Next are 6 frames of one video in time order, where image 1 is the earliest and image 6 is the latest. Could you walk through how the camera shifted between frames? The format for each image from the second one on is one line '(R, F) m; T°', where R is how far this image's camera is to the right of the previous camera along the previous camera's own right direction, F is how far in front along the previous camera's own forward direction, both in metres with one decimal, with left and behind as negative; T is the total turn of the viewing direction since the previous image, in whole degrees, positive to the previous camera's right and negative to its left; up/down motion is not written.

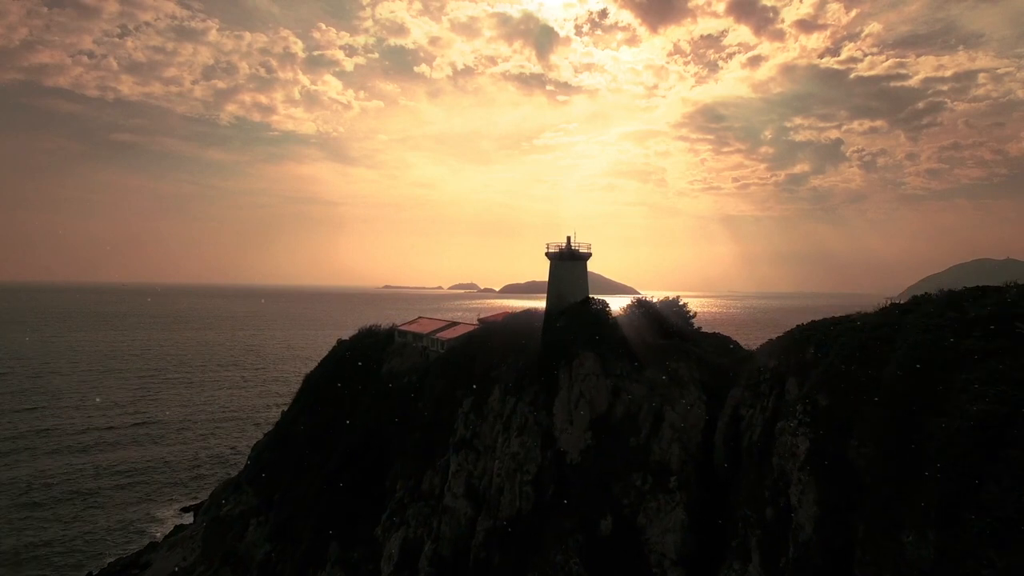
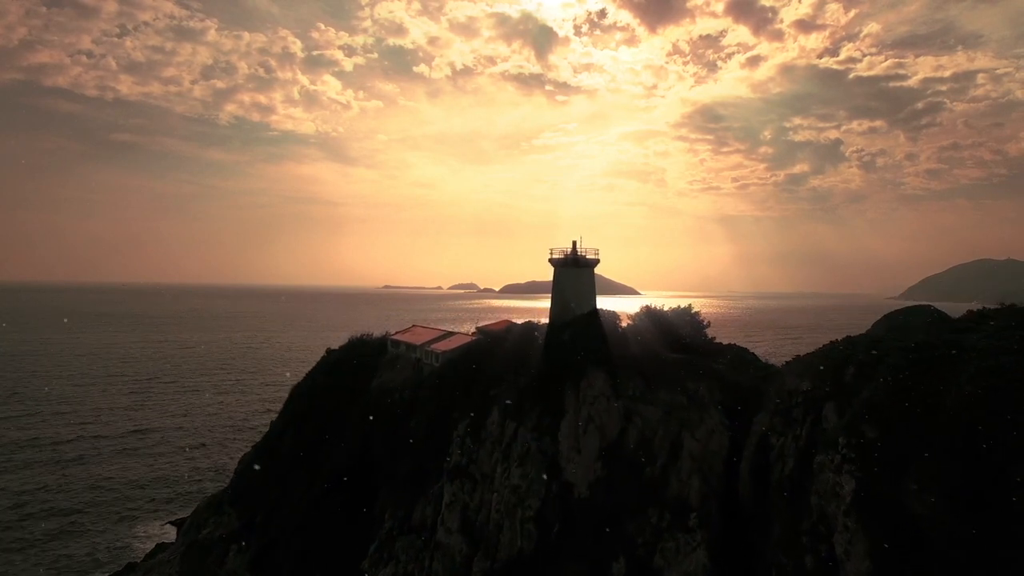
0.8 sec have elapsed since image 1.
(-0.9, +0.8) m; 0°
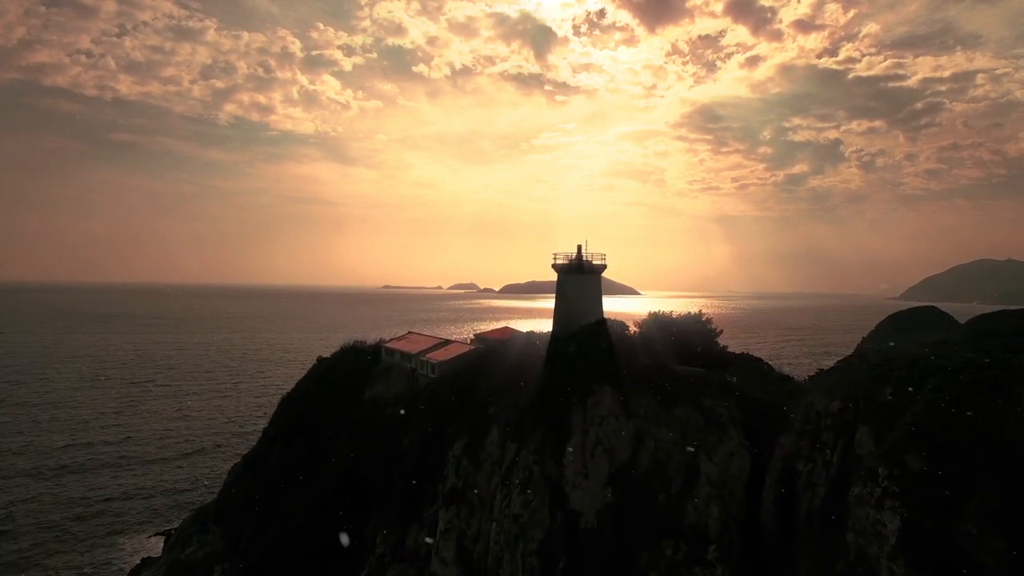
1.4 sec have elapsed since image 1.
(-1.0, +0.8) m; 0°
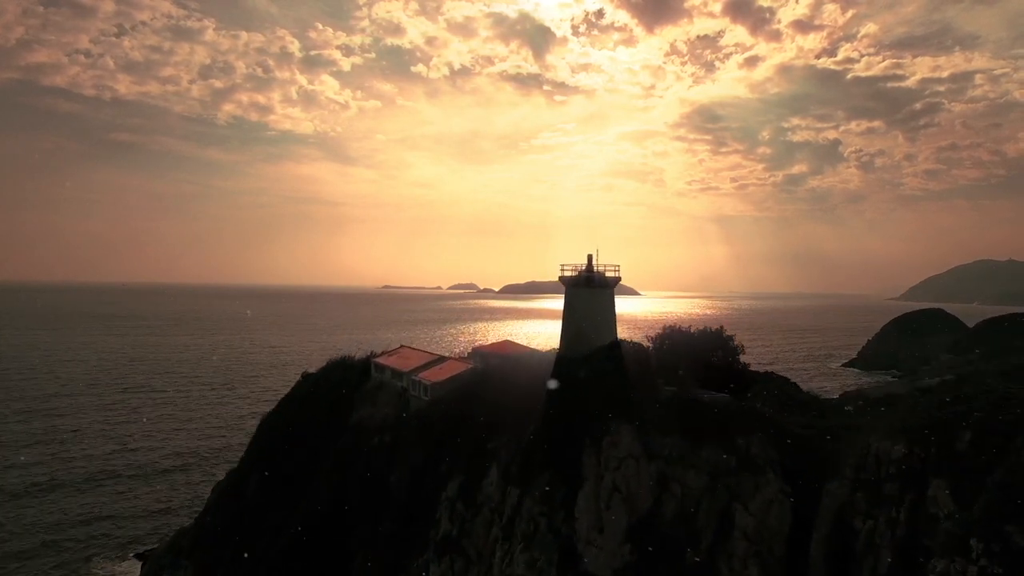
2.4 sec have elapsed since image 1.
(-1.9, +0.7) m; 0°
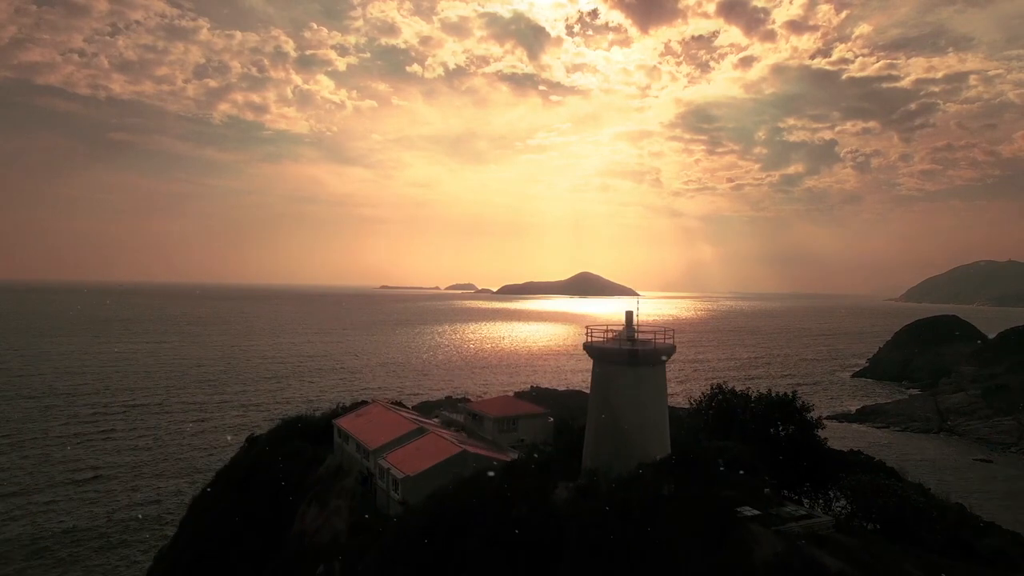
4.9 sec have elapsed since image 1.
(-4.5, +3.3) m; 0°
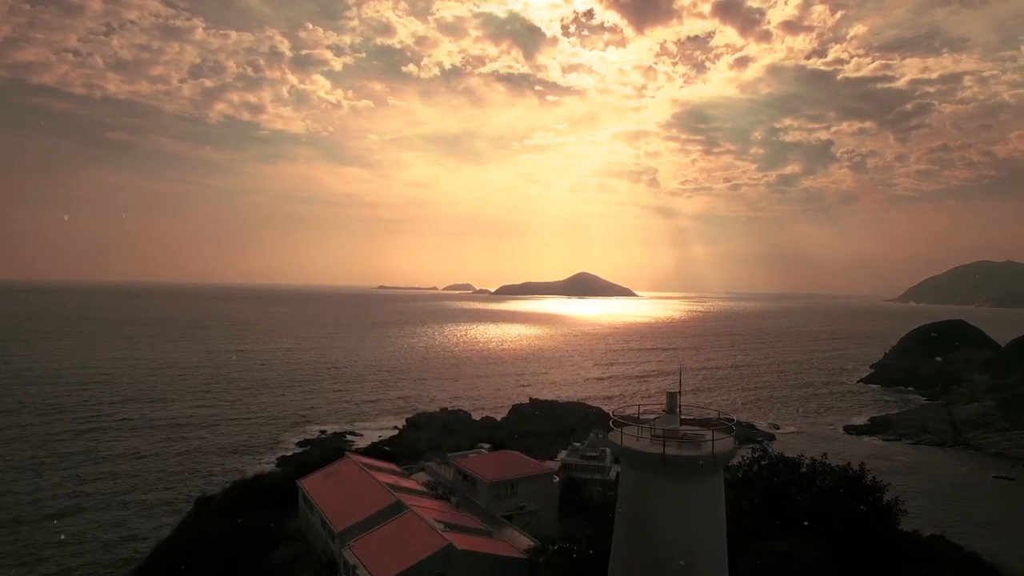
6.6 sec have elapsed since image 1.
(-0.1, +5.3) m; 0°
